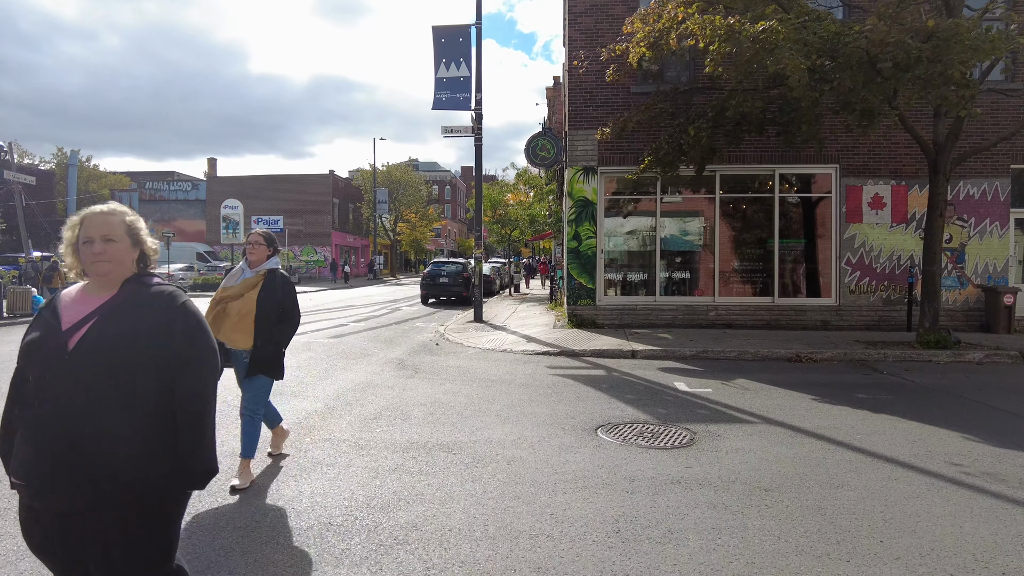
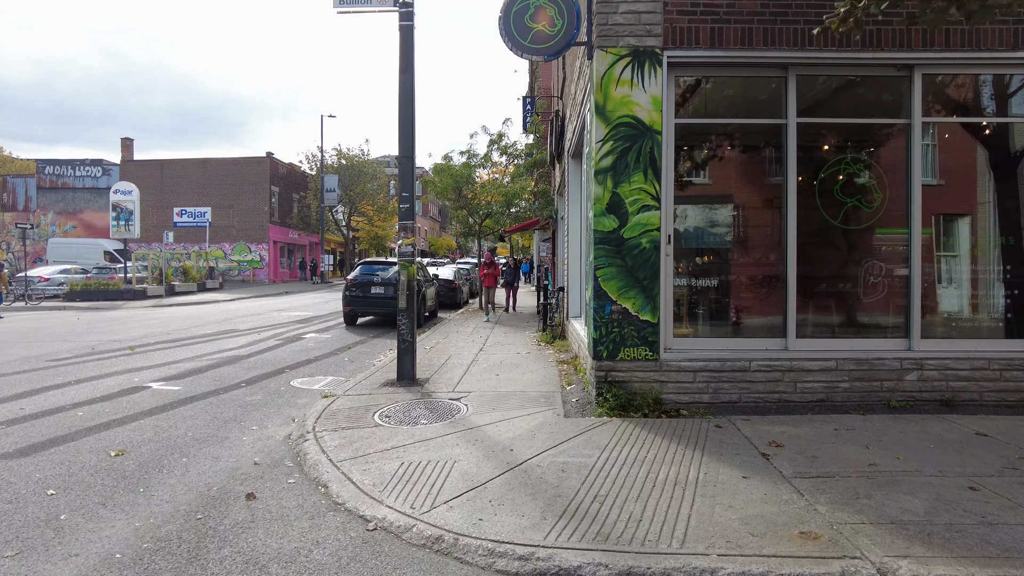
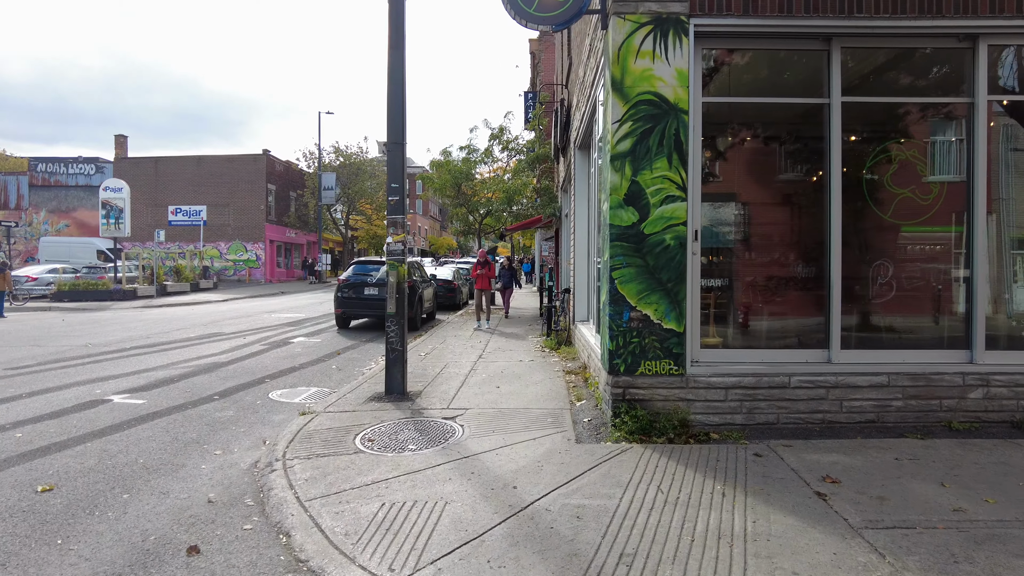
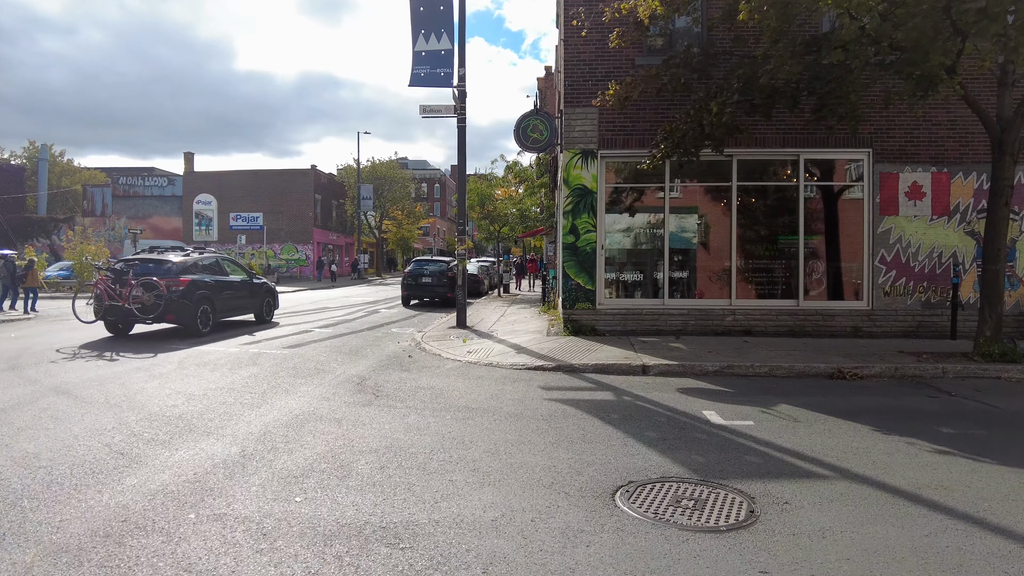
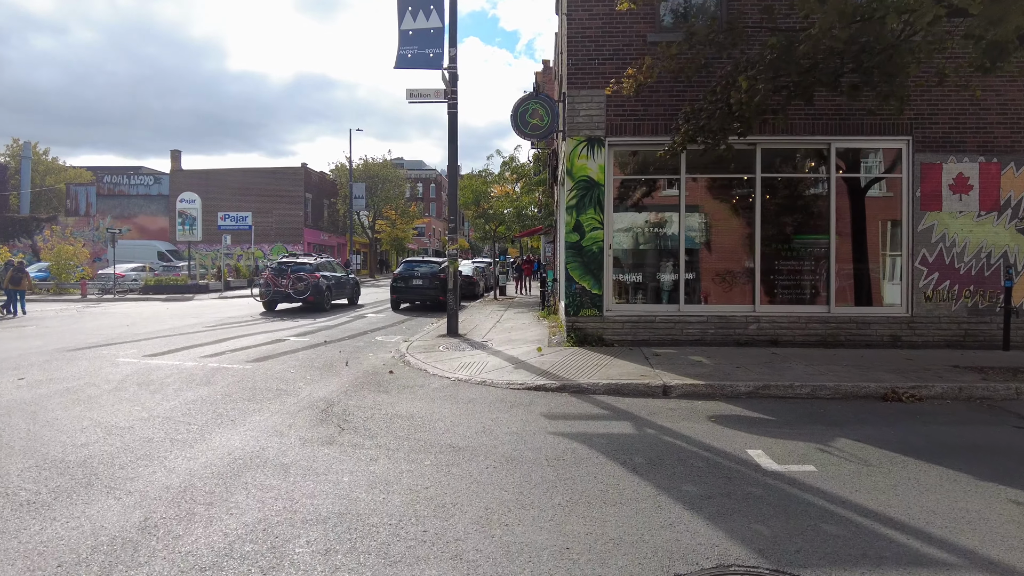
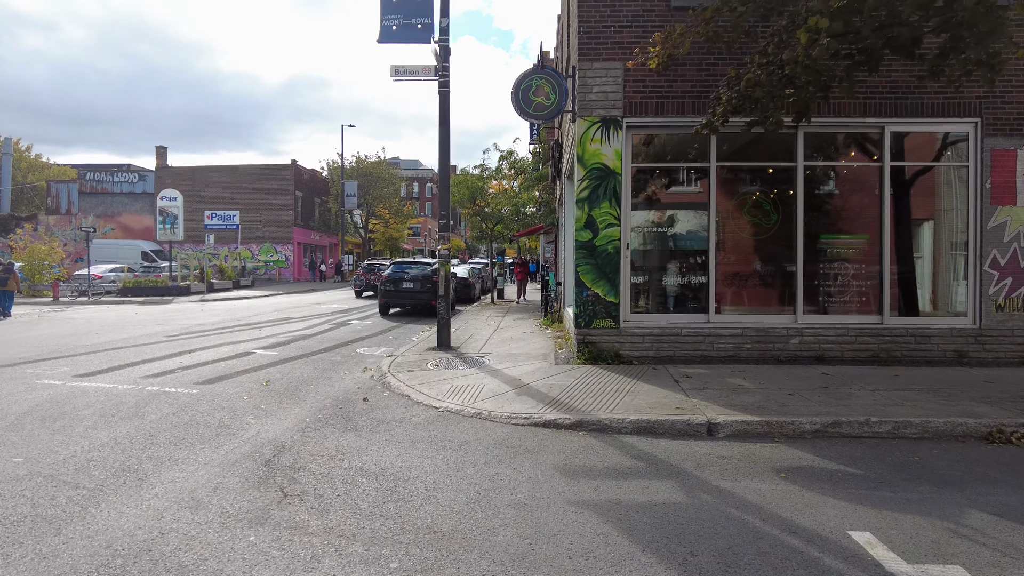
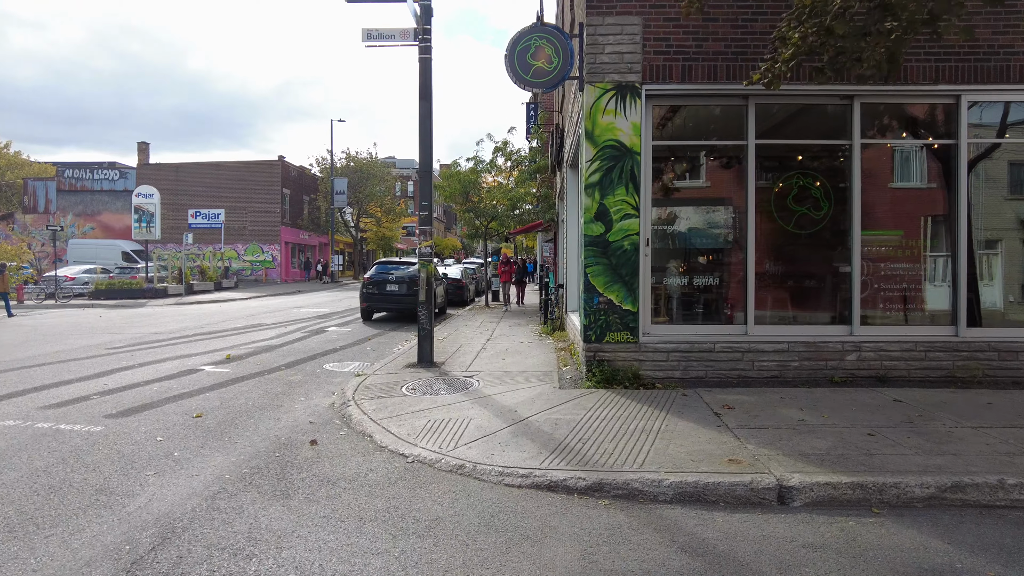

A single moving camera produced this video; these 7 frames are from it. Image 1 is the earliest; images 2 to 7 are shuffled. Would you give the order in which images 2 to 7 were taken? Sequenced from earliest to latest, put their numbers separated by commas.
4, 5, 6, 7, 2, 3
